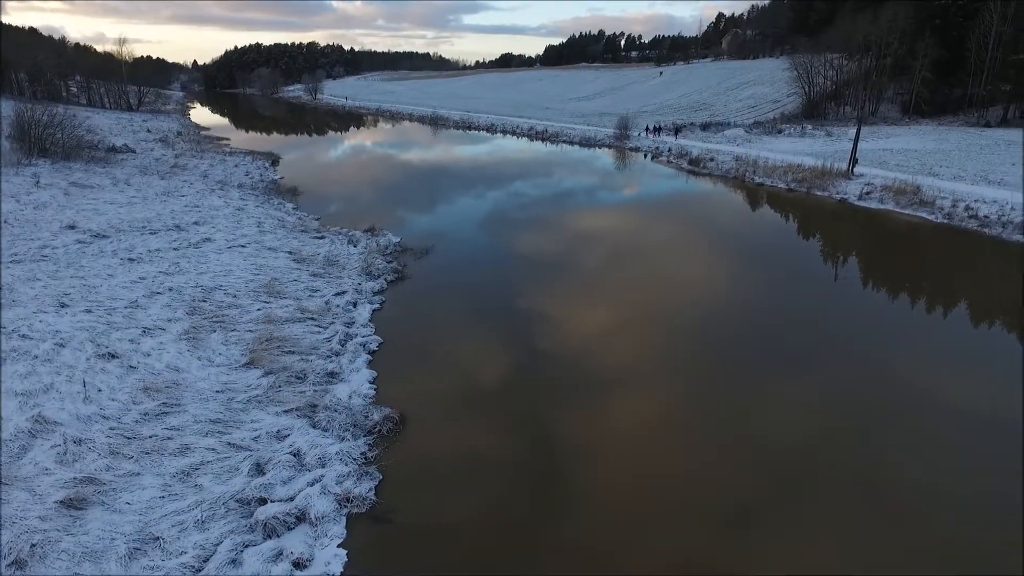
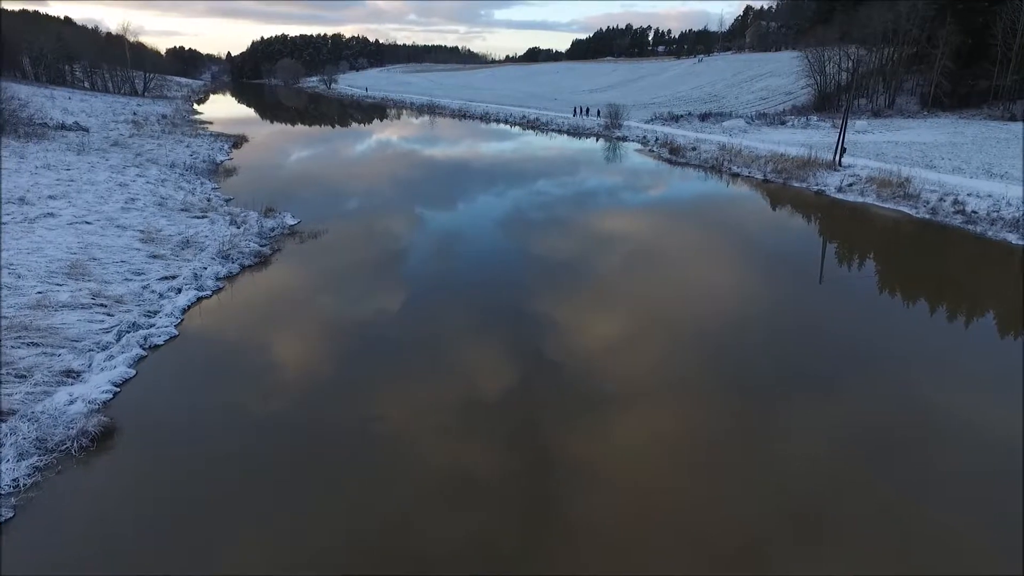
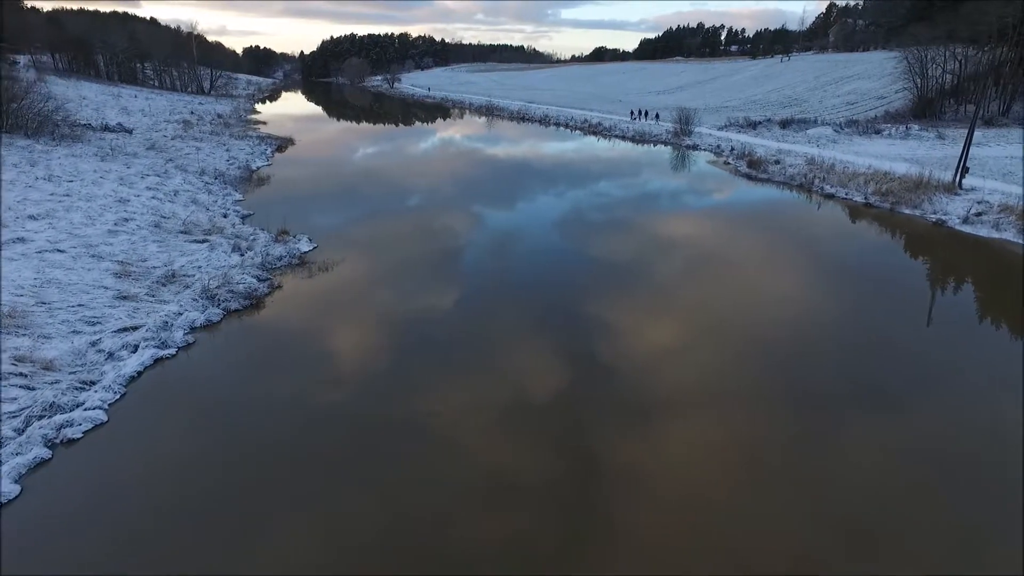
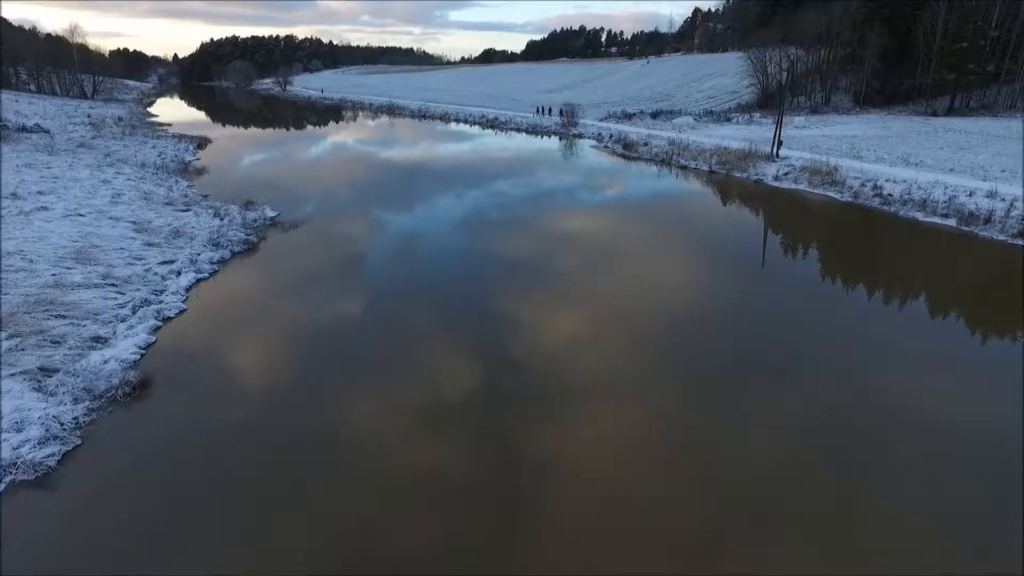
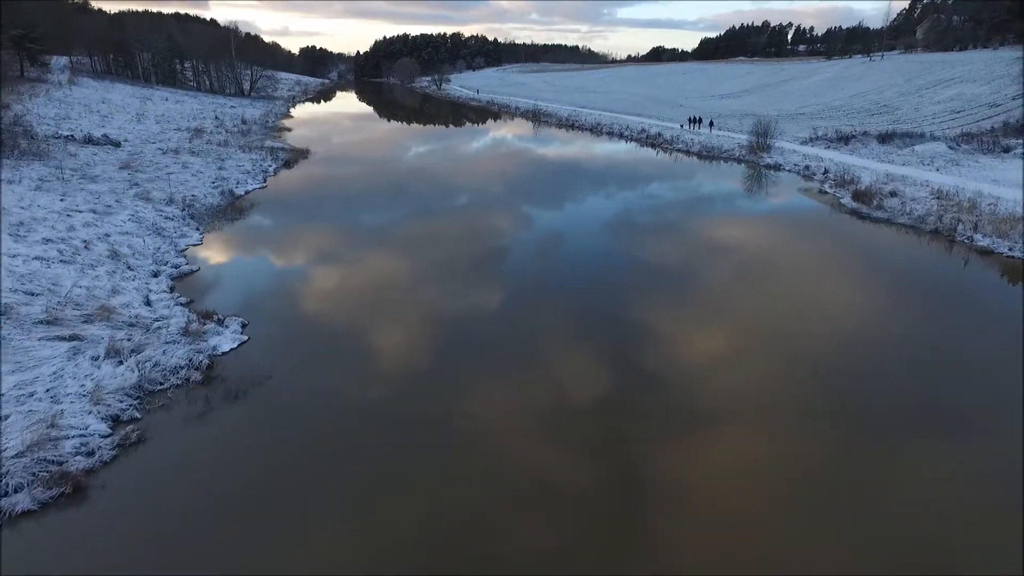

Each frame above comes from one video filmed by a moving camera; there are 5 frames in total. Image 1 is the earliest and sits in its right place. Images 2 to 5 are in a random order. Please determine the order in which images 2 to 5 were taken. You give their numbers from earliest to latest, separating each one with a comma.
4, 2, 3, 5
